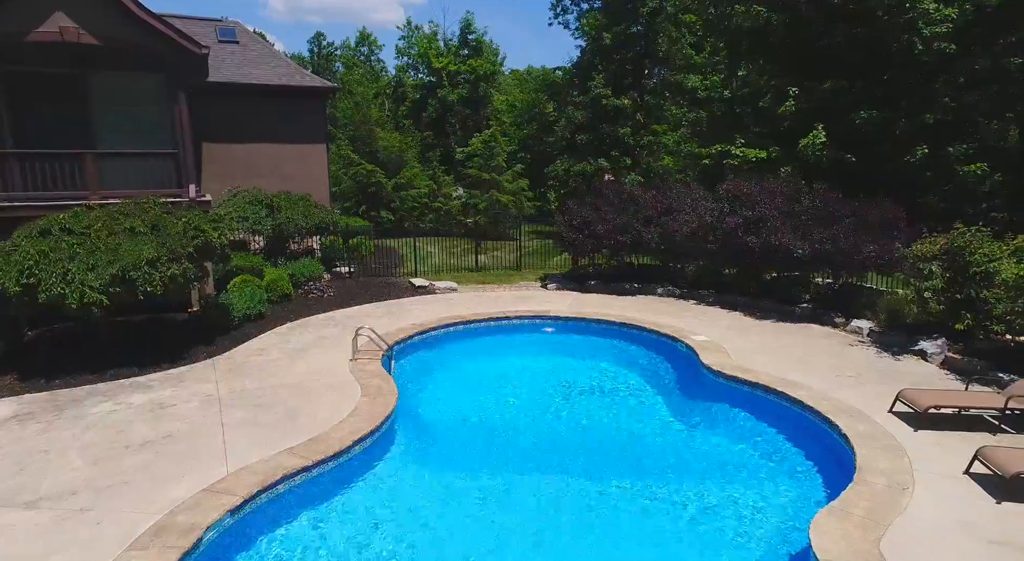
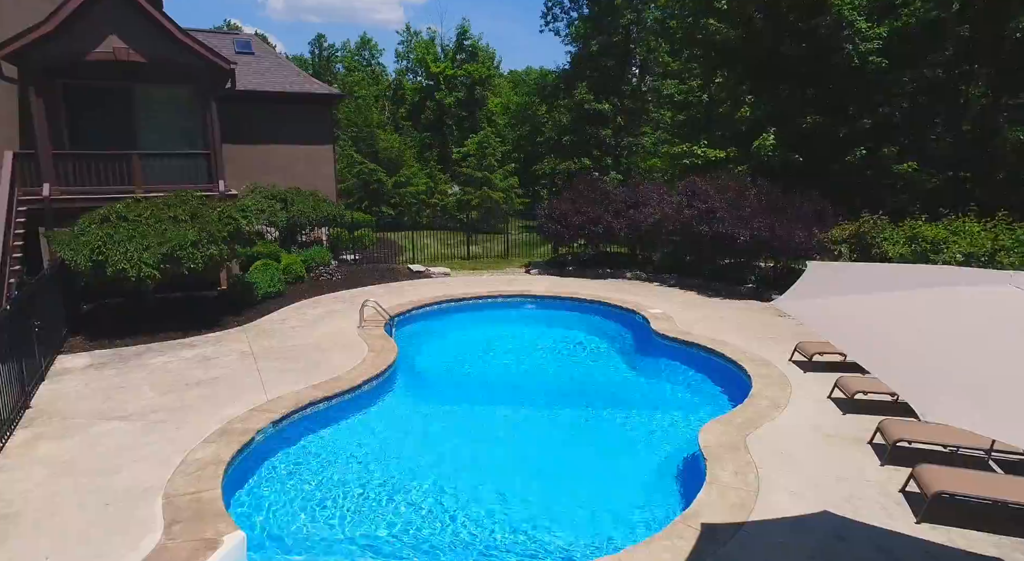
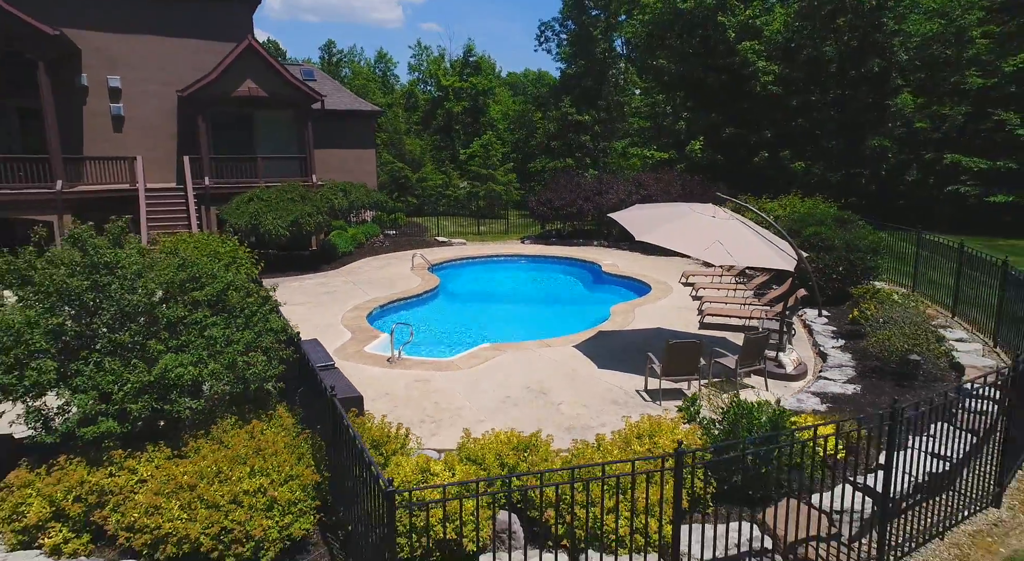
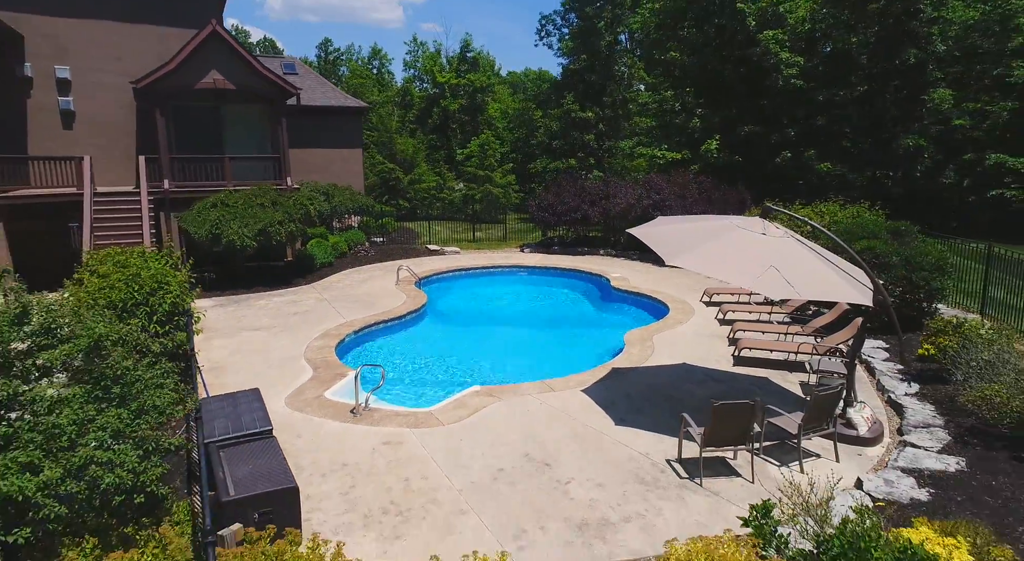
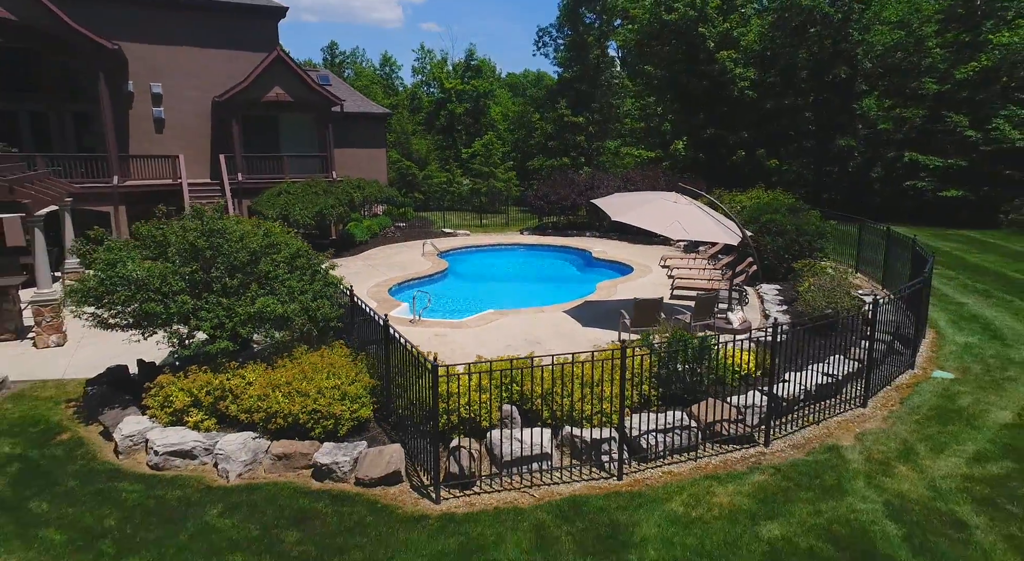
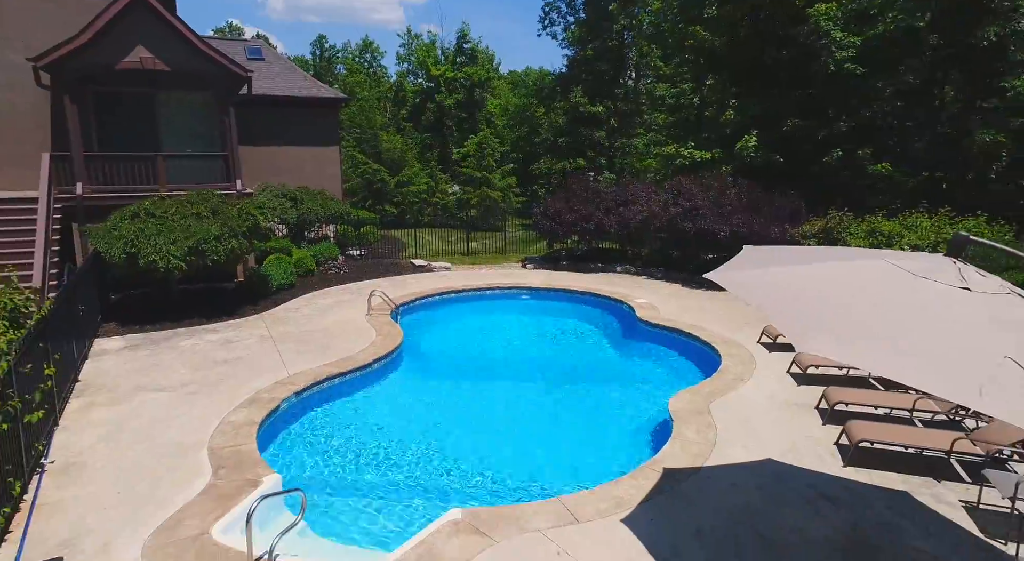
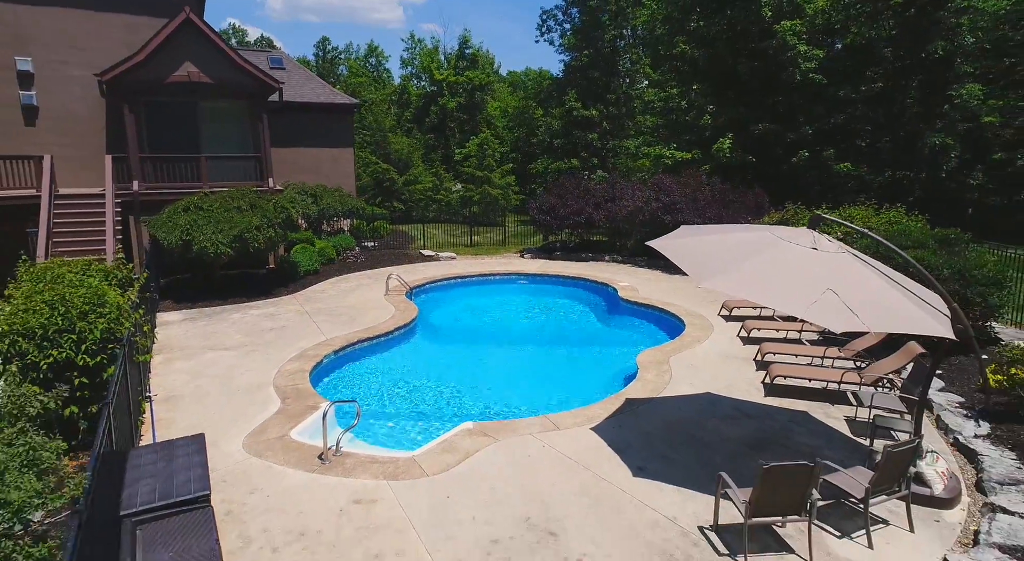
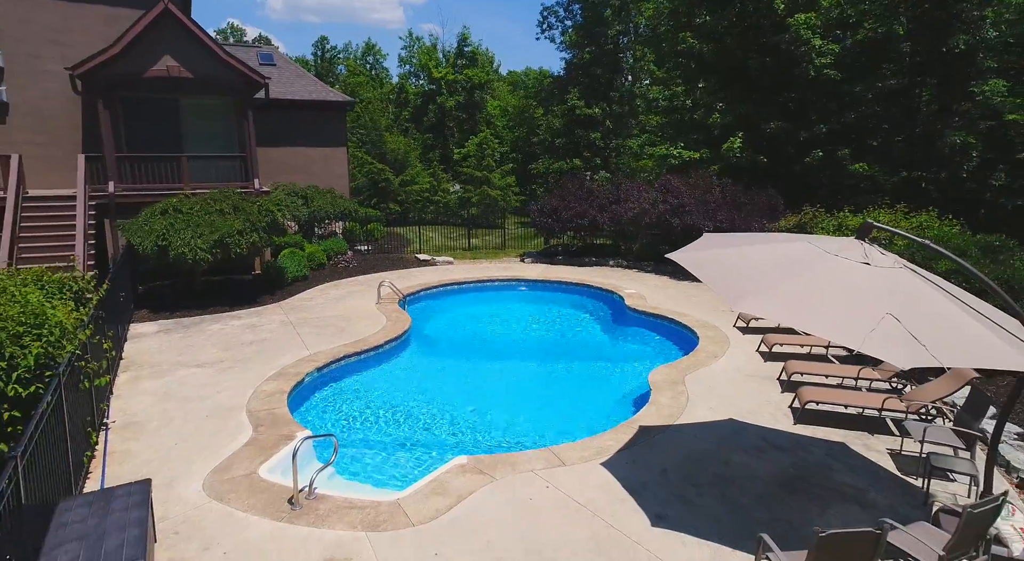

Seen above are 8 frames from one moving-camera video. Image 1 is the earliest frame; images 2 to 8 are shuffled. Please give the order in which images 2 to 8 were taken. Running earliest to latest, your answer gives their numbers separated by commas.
2, 6, 8, 7, 4, 3, 5
